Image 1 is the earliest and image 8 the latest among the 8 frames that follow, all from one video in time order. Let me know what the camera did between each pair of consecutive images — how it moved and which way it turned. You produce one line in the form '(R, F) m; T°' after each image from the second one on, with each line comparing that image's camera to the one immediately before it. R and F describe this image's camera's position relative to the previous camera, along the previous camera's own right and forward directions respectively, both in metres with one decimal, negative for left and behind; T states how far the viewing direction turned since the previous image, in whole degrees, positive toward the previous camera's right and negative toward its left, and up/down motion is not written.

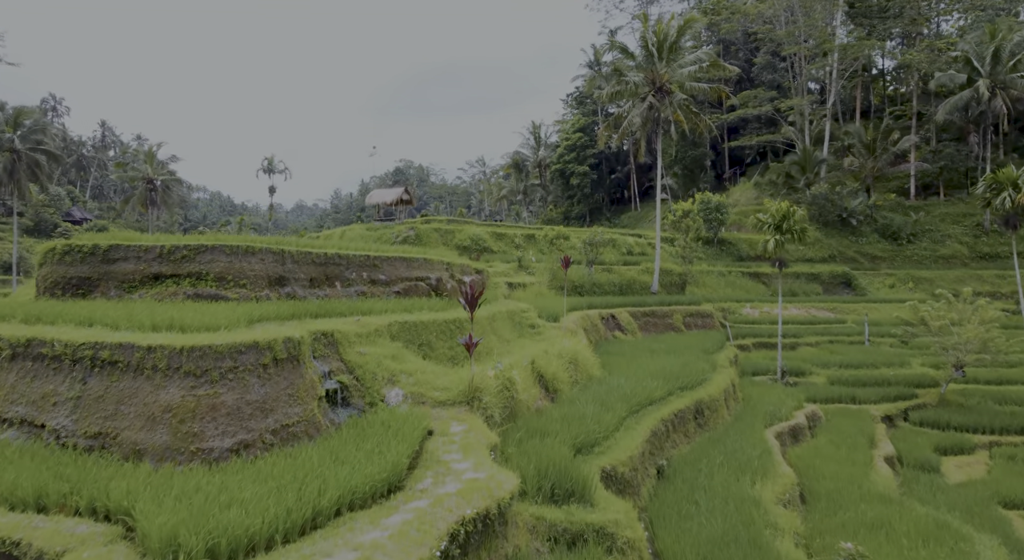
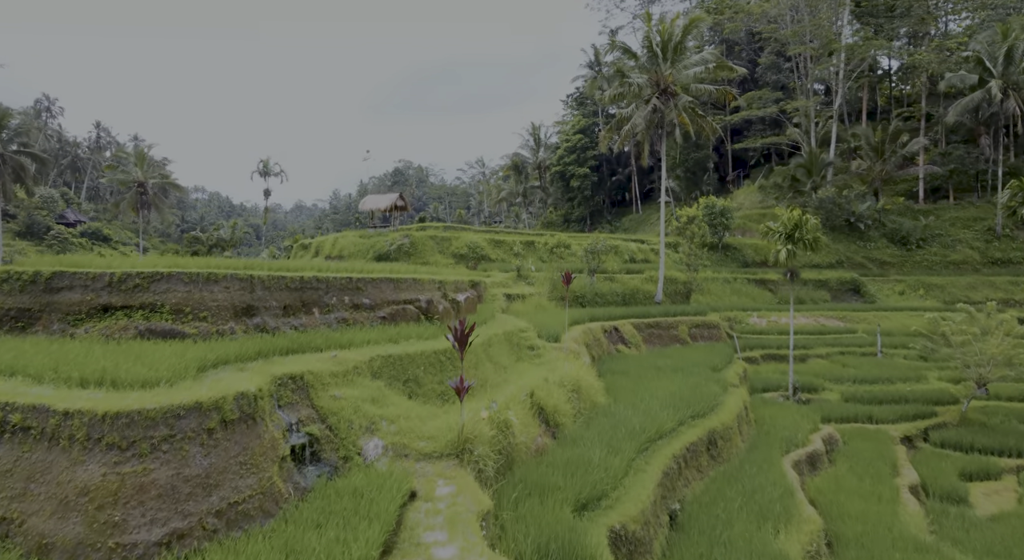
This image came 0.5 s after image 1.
(0.0, +0.9) m; 0°
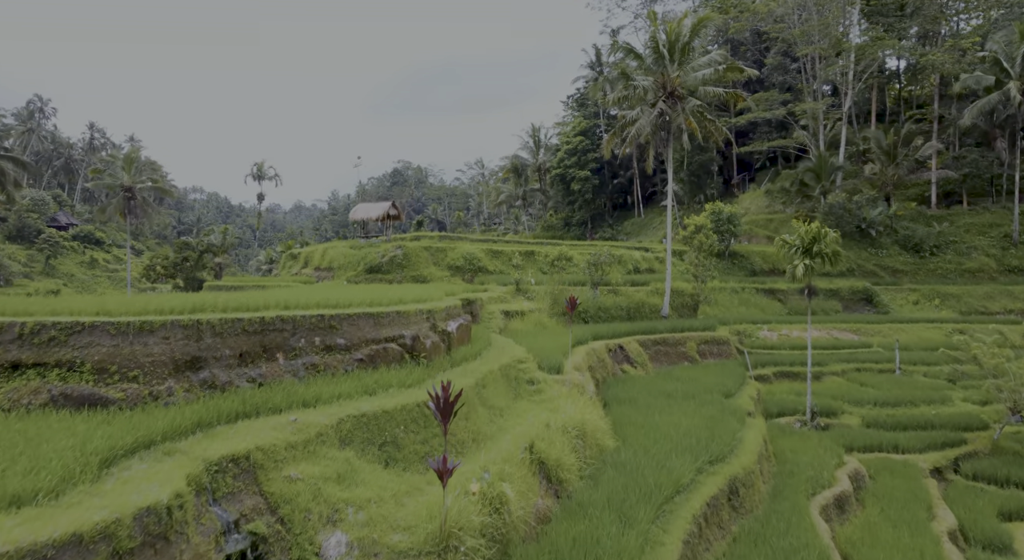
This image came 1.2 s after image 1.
(0.0, +1.2) m; 0°
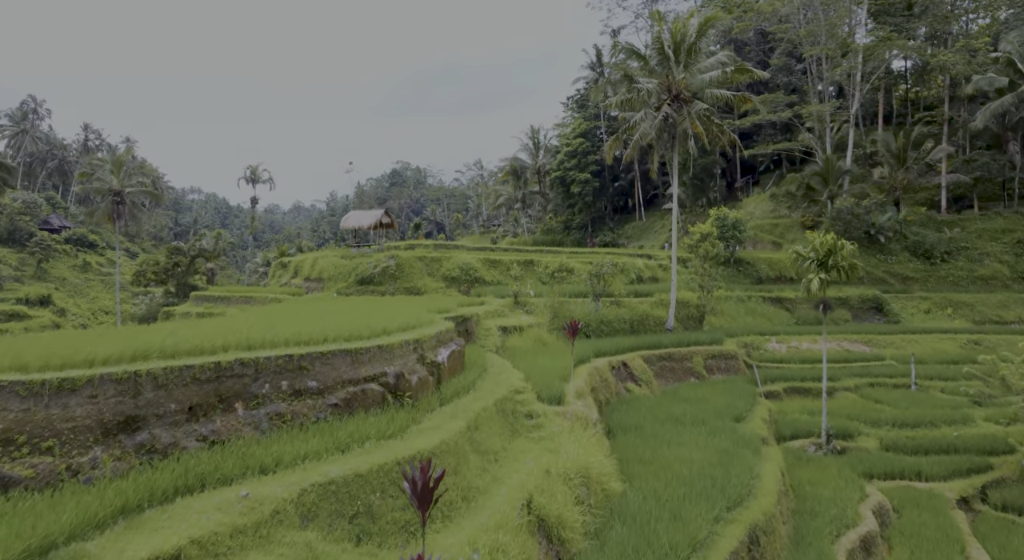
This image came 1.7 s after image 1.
(0.0, +1.0) m; 0°
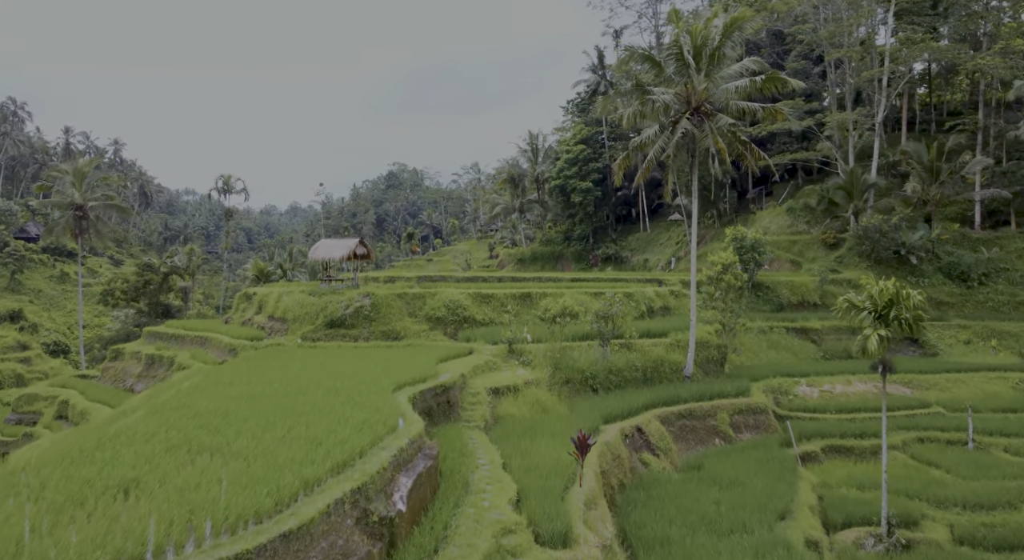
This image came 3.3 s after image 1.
(+0.1, +3.0) m; 0°
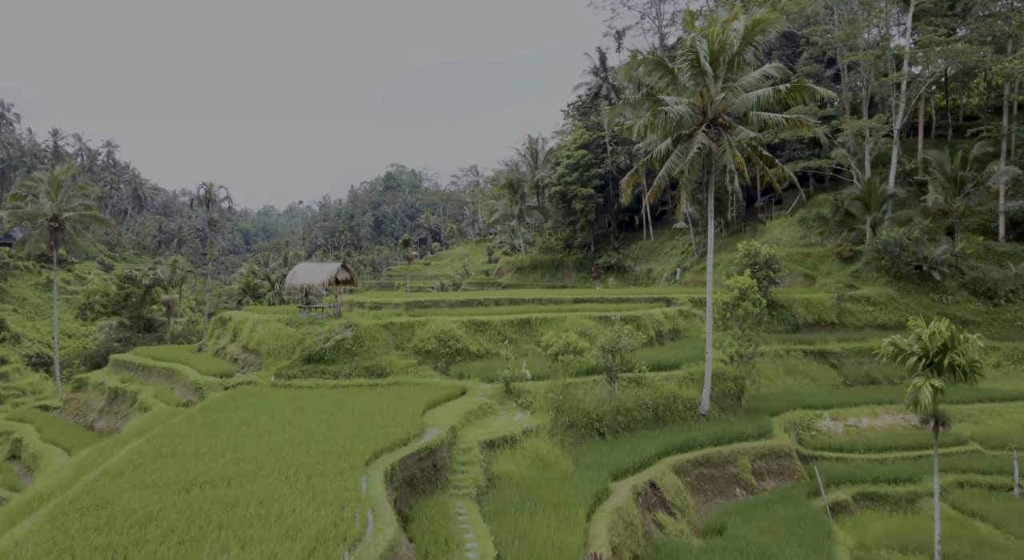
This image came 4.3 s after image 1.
(0.0, +1.8) m; 0°
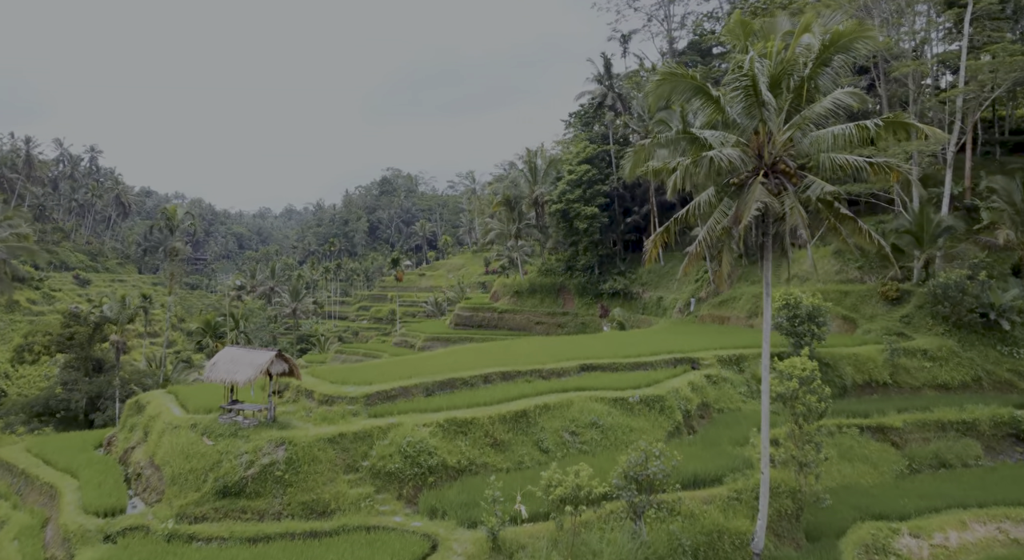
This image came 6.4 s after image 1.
(+0.1, +4.3) m; 0°
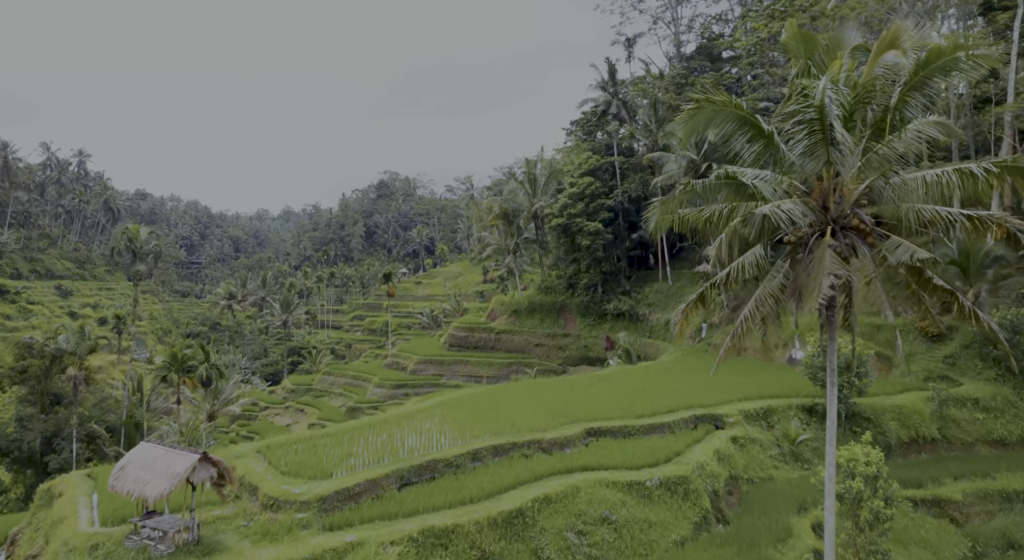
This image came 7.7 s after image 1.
(+0.1, +2.9) m; 0°
